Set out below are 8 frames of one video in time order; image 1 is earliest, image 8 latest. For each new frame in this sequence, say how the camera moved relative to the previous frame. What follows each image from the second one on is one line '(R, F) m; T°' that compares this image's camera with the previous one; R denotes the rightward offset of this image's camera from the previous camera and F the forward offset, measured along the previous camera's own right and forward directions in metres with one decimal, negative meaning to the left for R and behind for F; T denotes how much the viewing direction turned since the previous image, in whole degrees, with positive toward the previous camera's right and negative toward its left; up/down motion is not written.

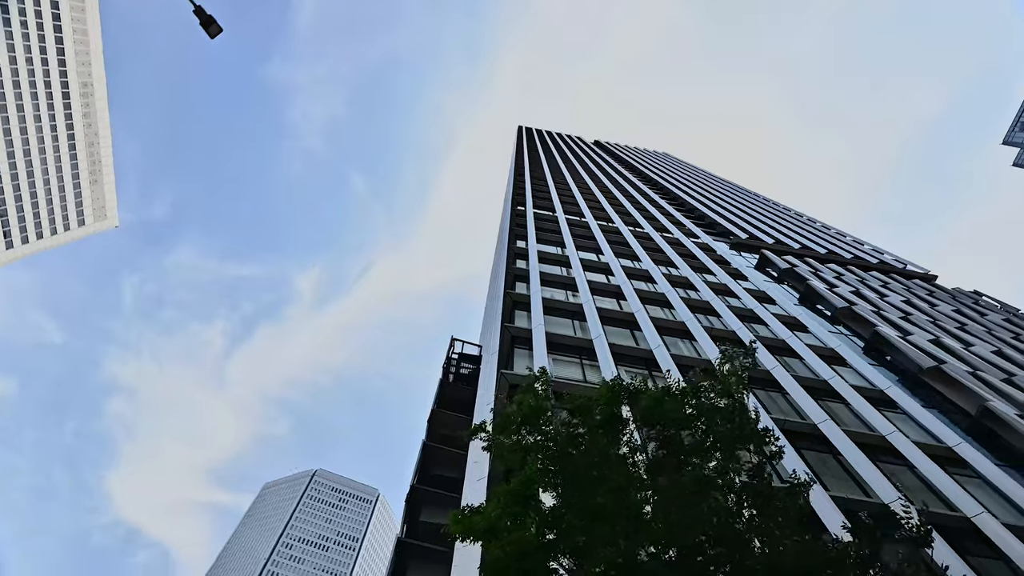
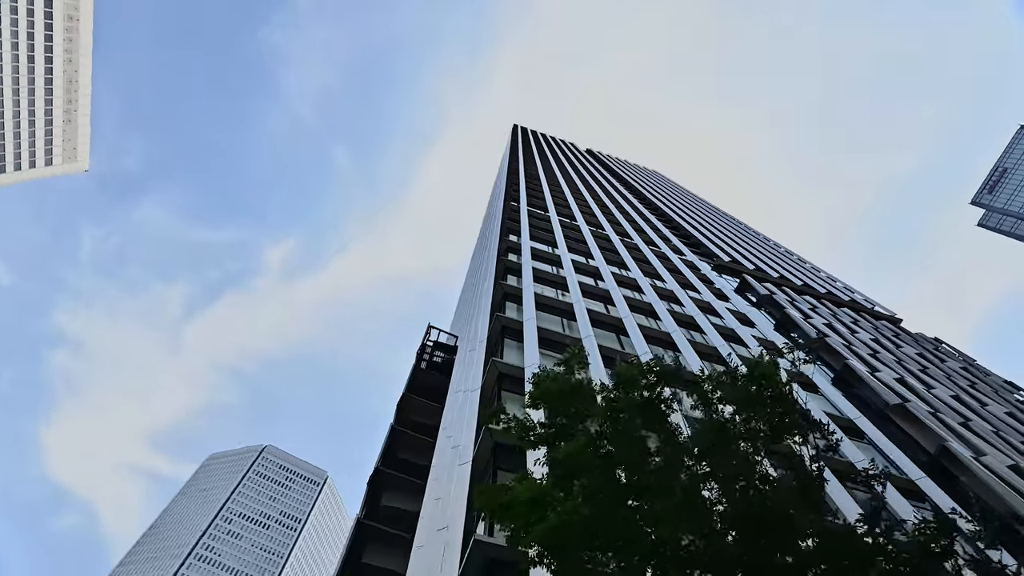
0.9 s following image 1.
(-1.2, +0.2) m; +3°
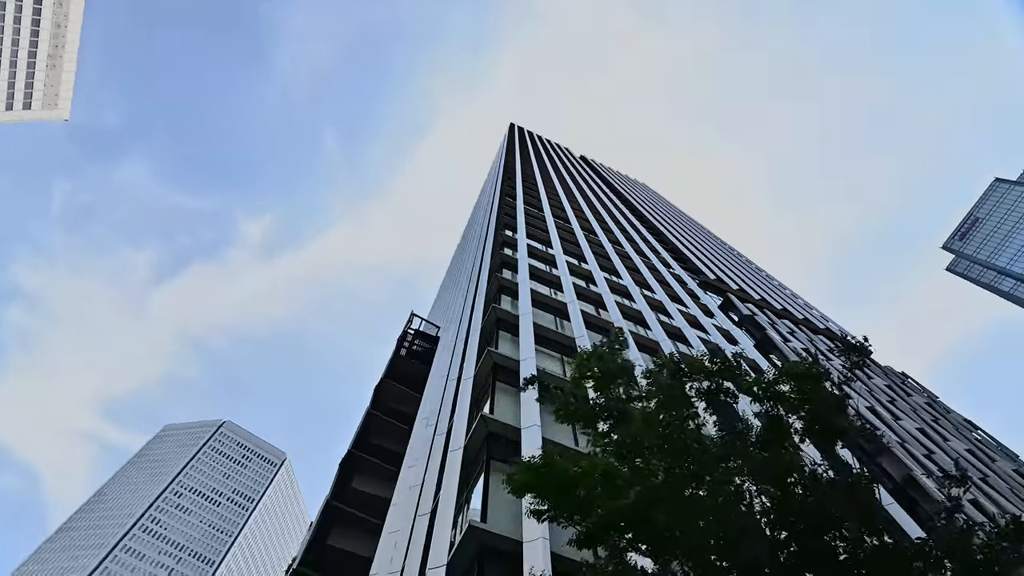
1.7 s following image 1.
(-1.1, +0.2) m; +2°
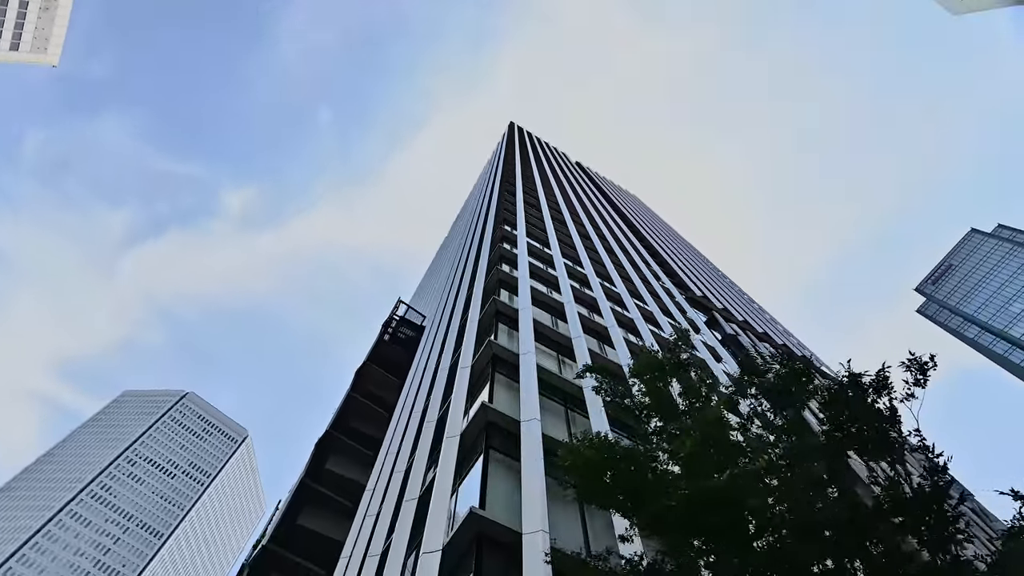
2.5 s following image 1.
(-1.2, +0.1) m; +2°
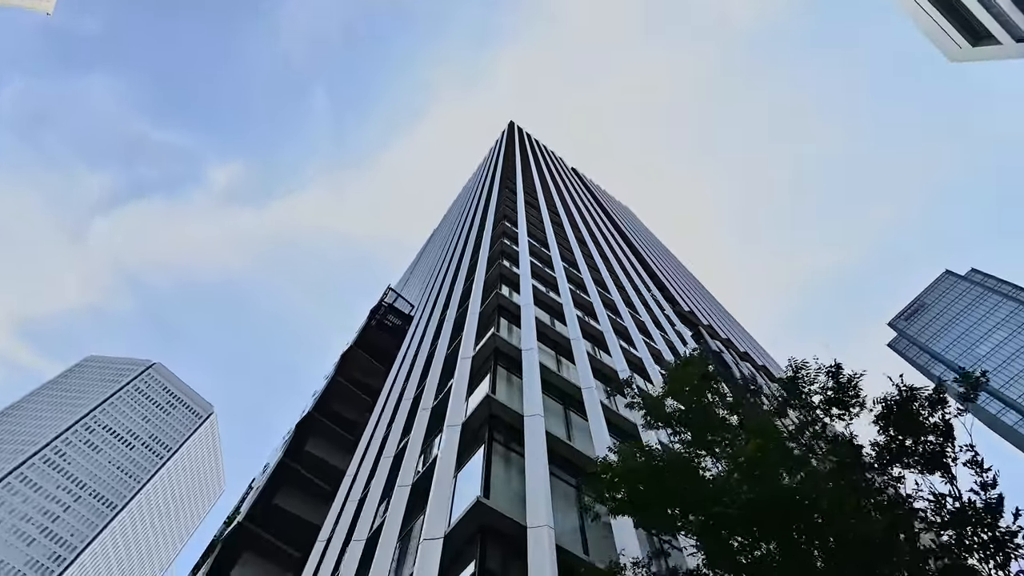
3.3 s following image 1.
(-1.2, +0.1) m; +2°
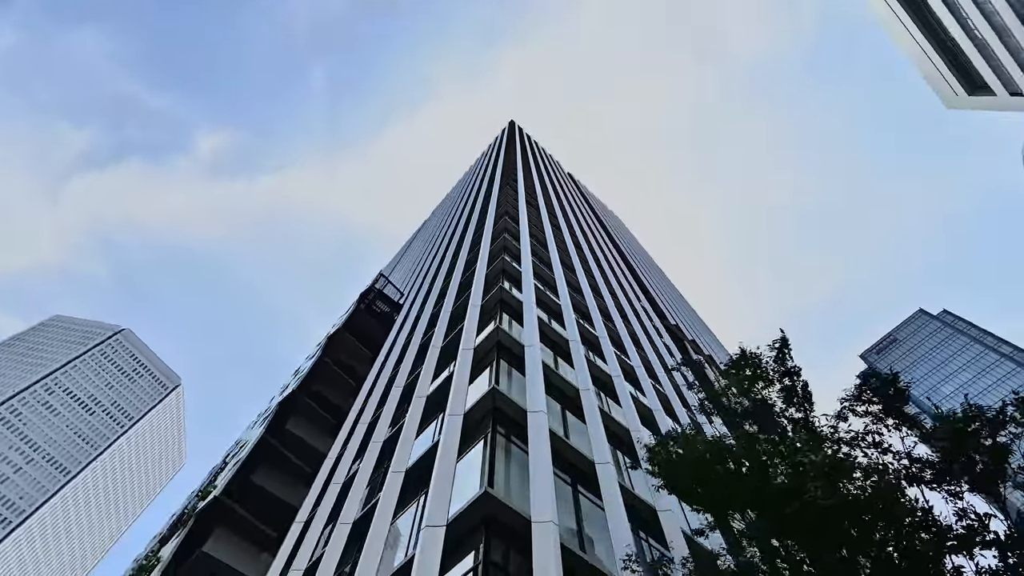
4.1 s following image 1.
(-1.2, +0.1) m; +2°
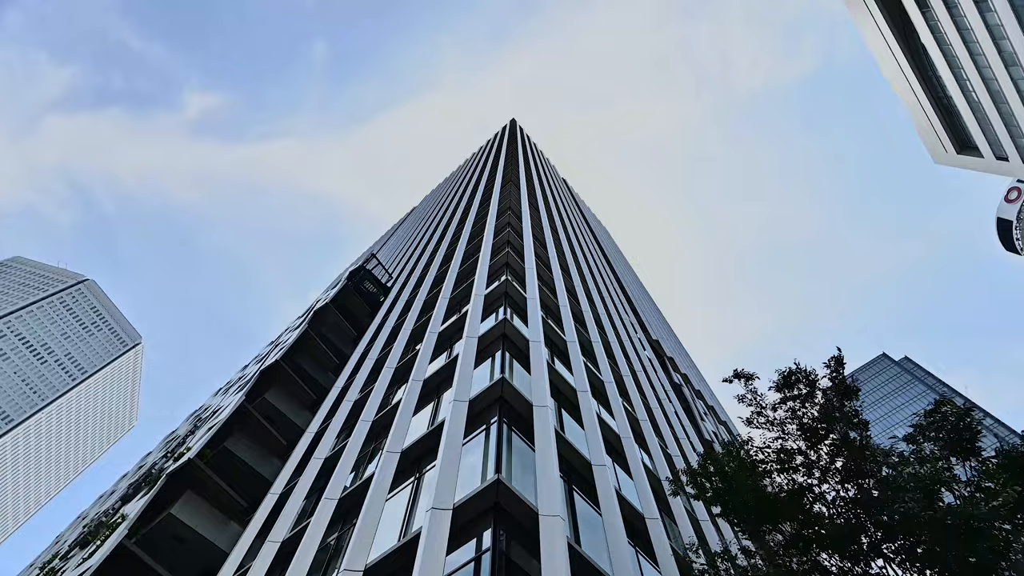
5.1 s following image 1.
(-1.5, +0.2) m; +3°
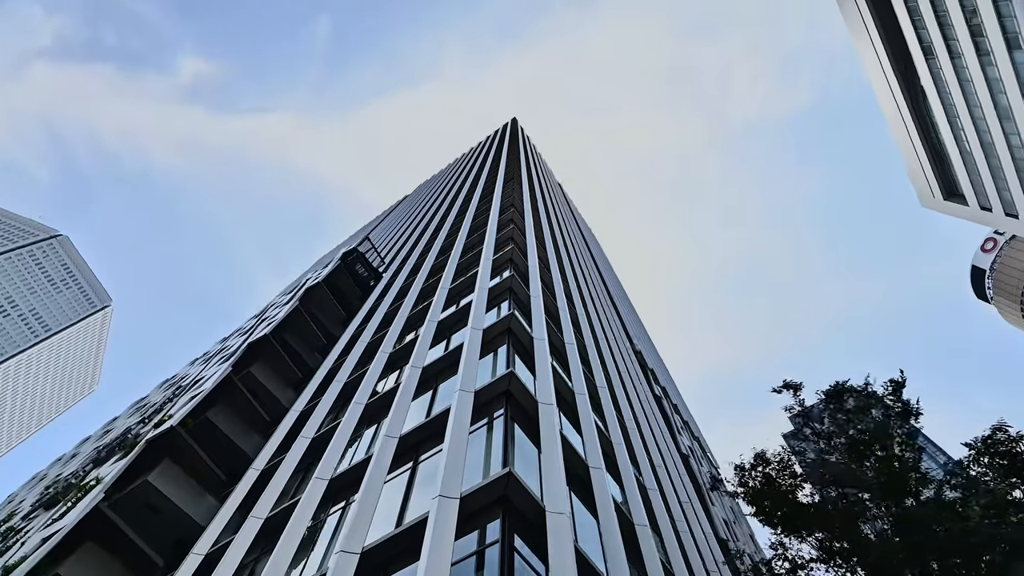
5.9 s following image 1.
(-1.2, +0.1) m; +2°
